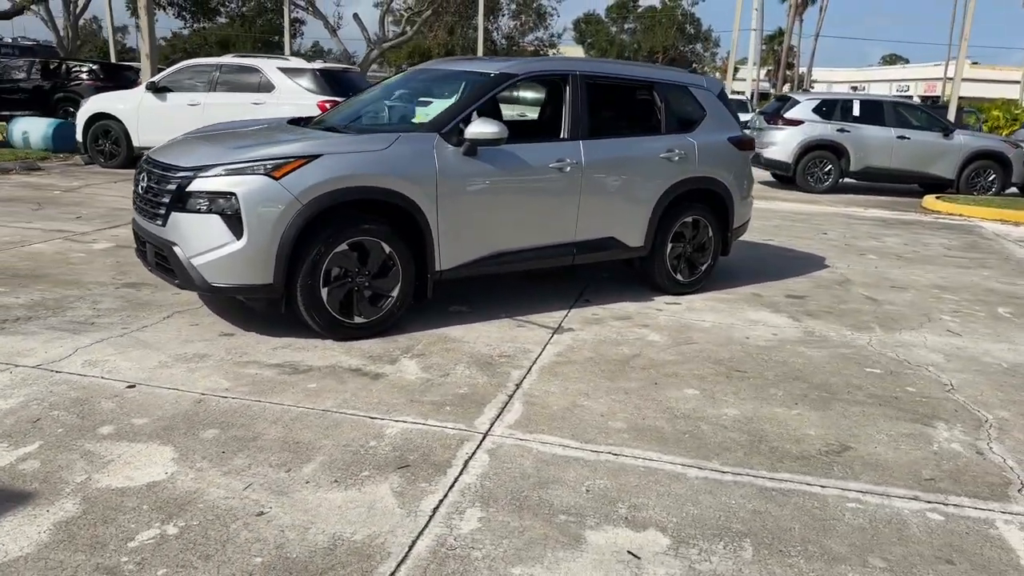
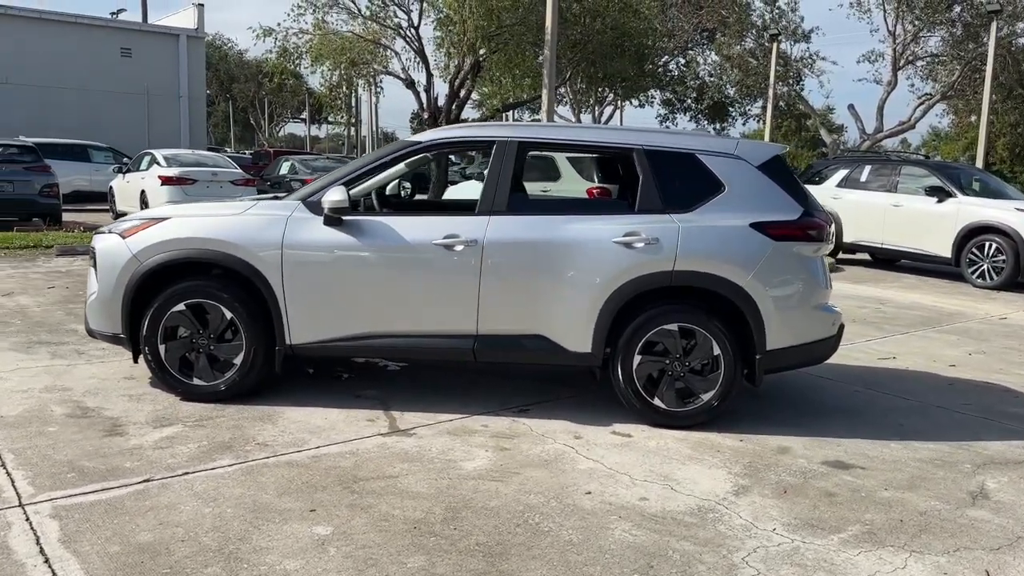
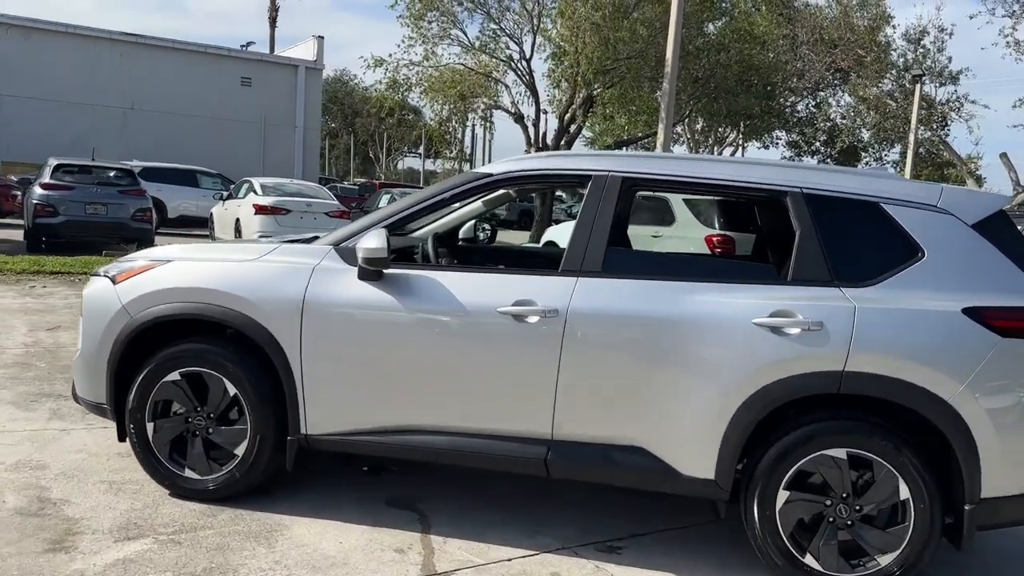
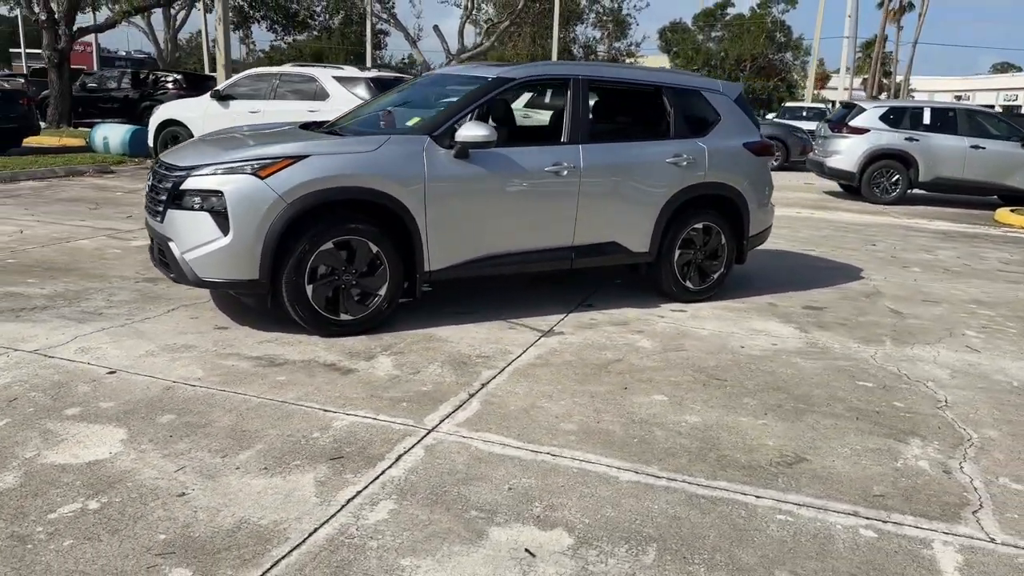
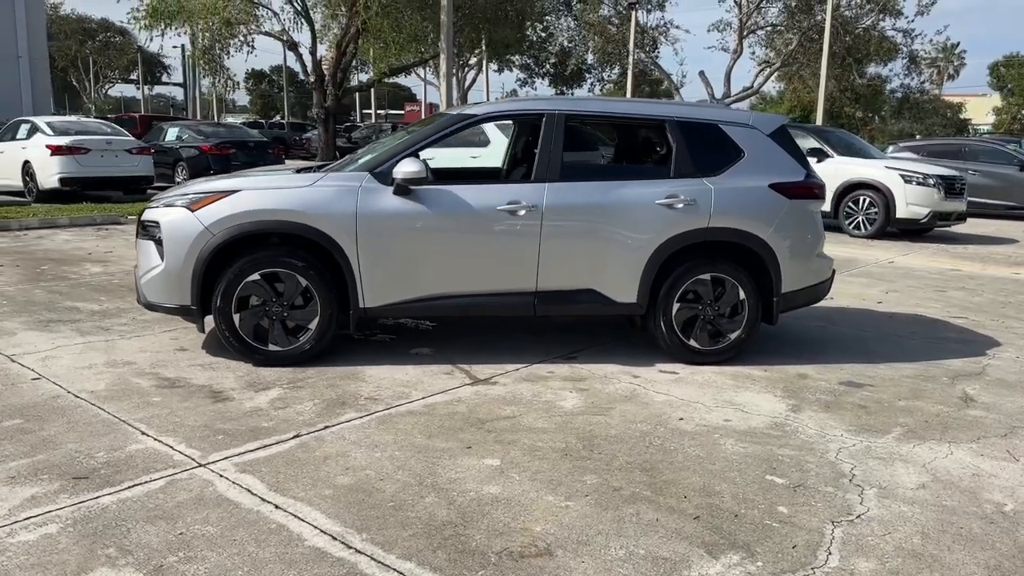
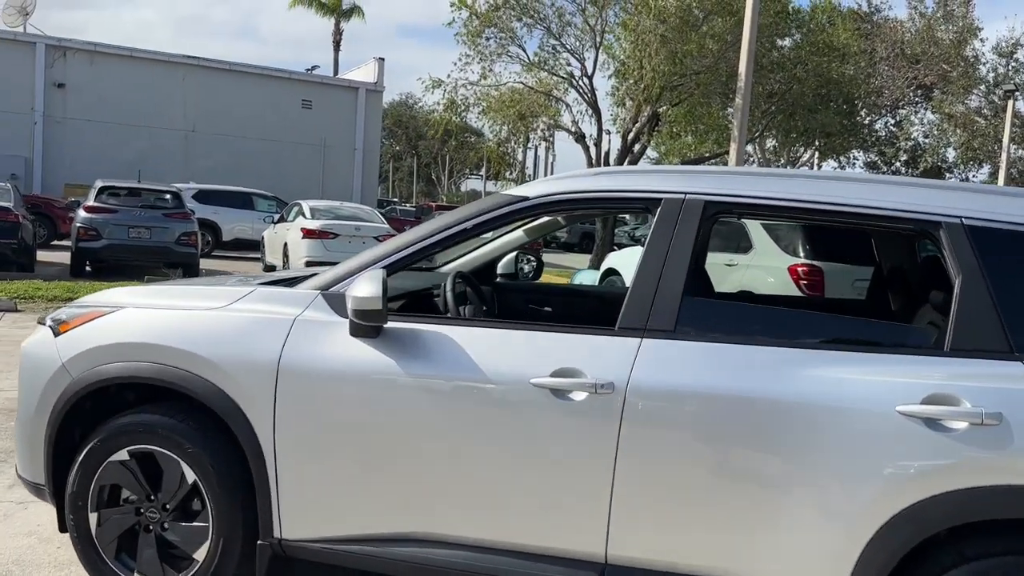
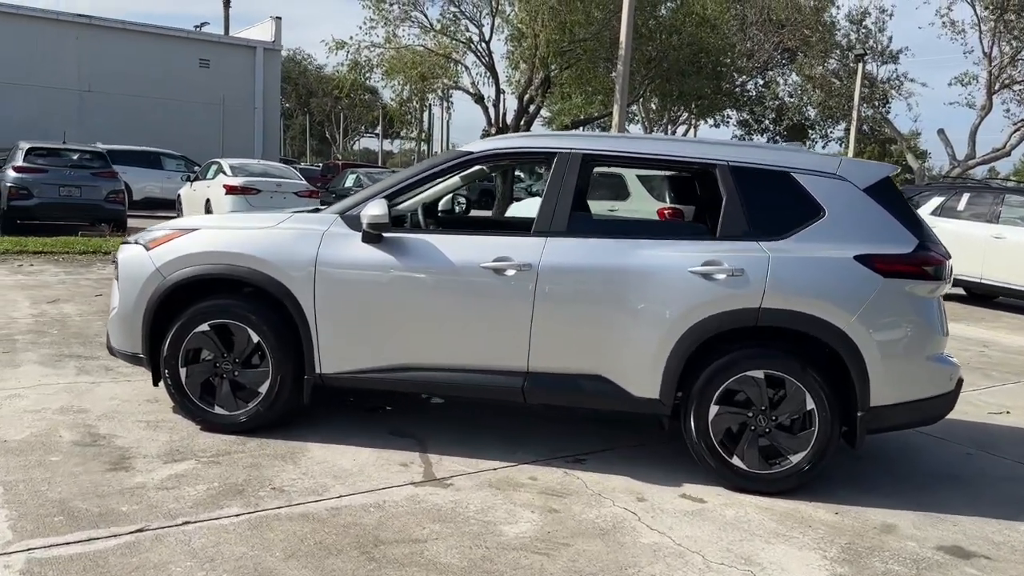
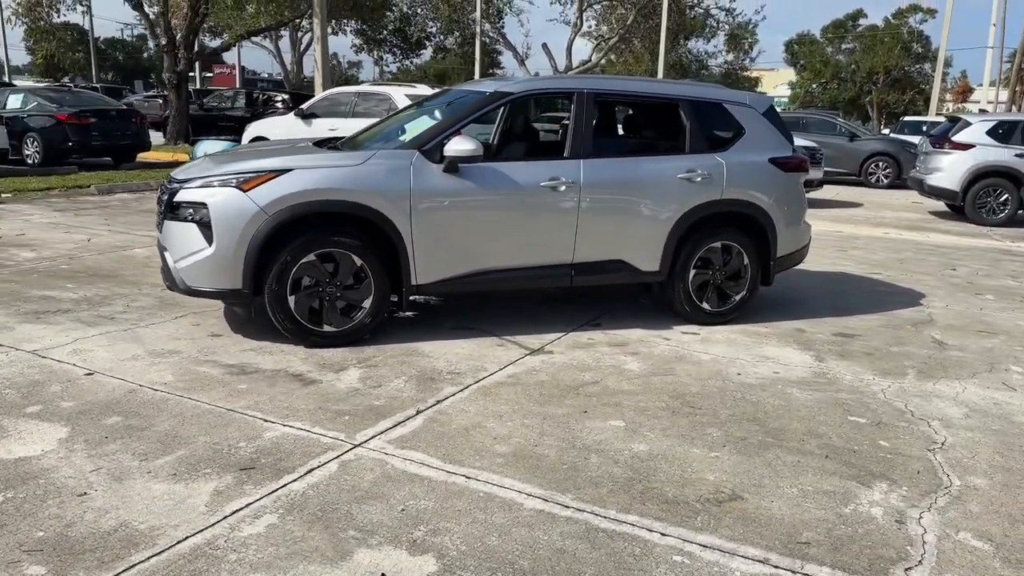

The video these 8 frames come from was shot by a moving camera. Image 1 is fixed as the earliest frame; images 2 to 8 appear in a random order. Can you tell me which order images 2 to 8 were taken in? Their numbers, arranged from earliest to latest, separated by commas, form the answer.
4, 8, 5, 2, 7, 3, 6
